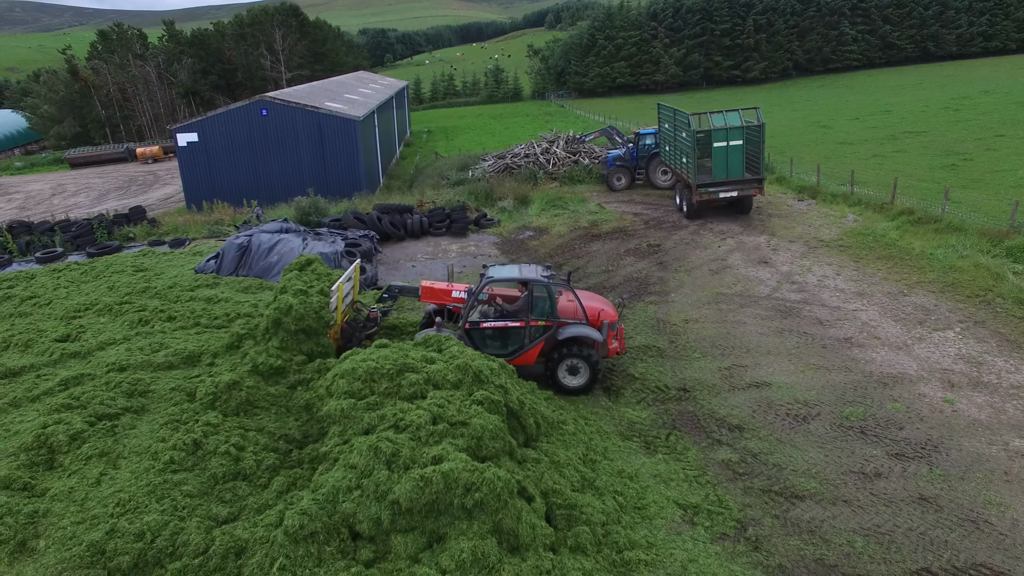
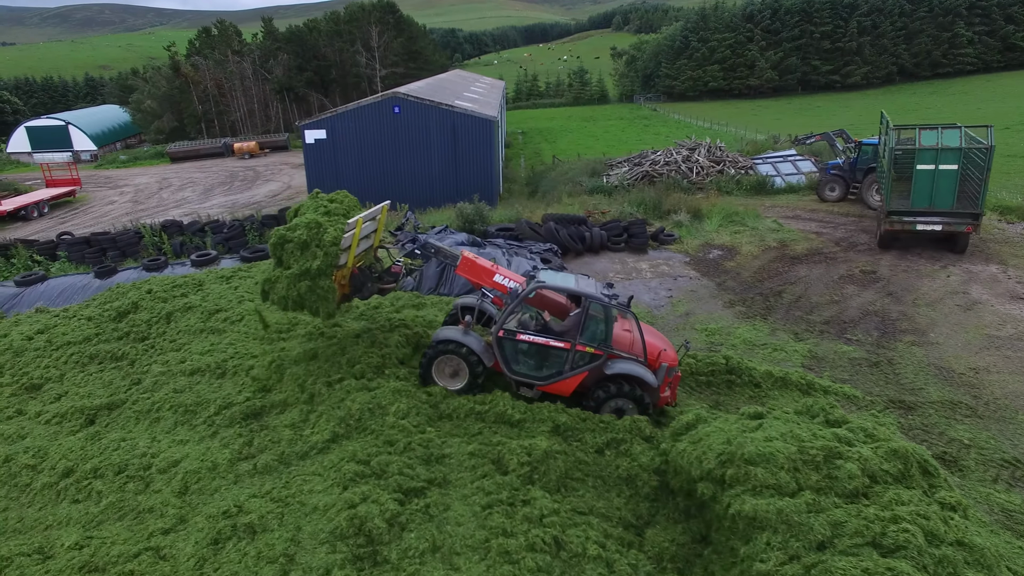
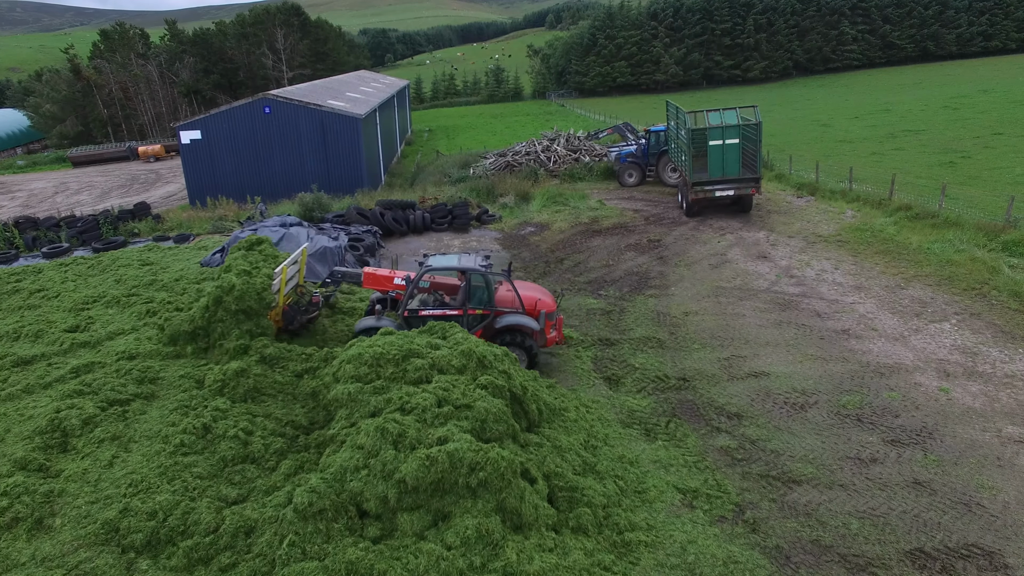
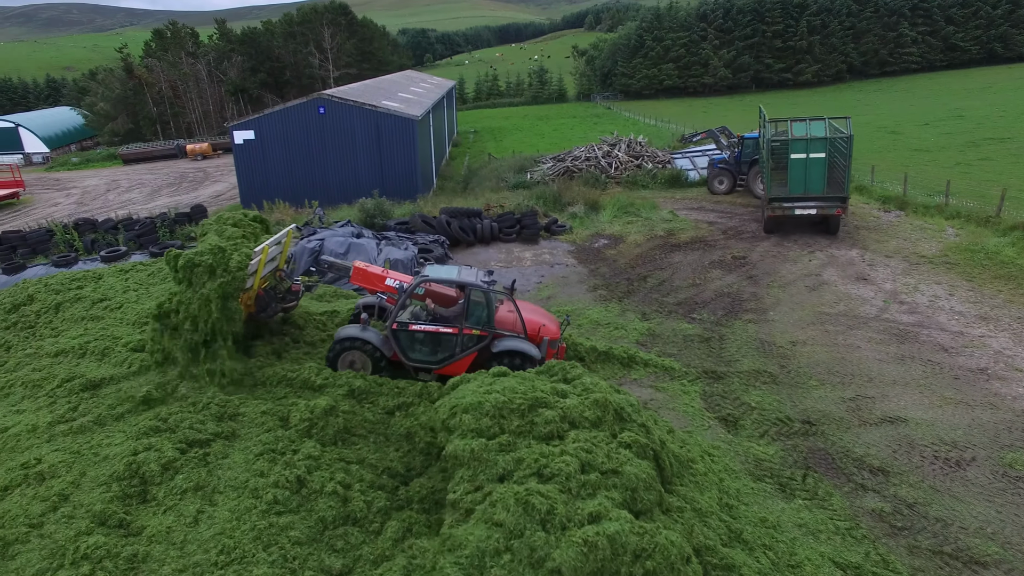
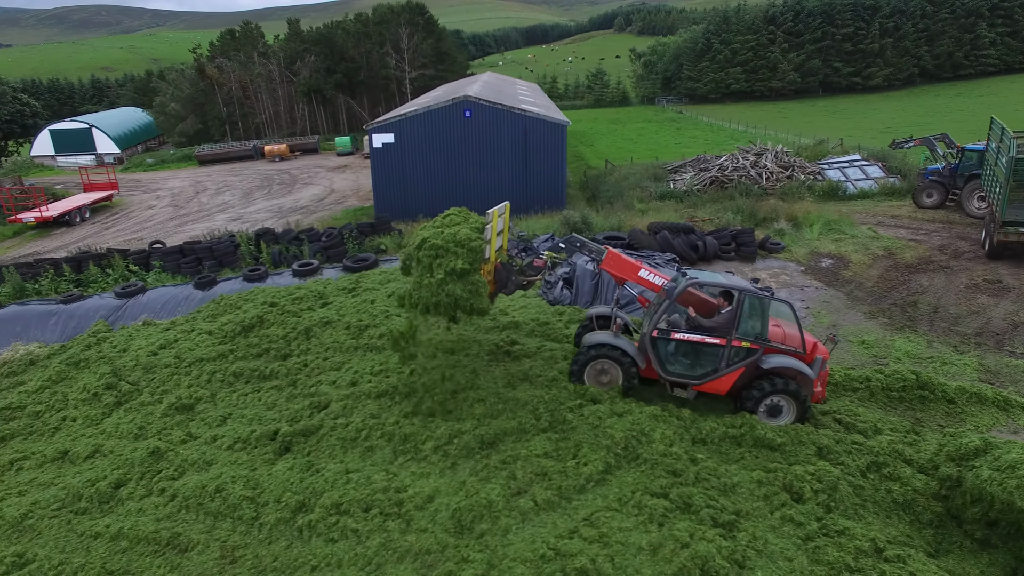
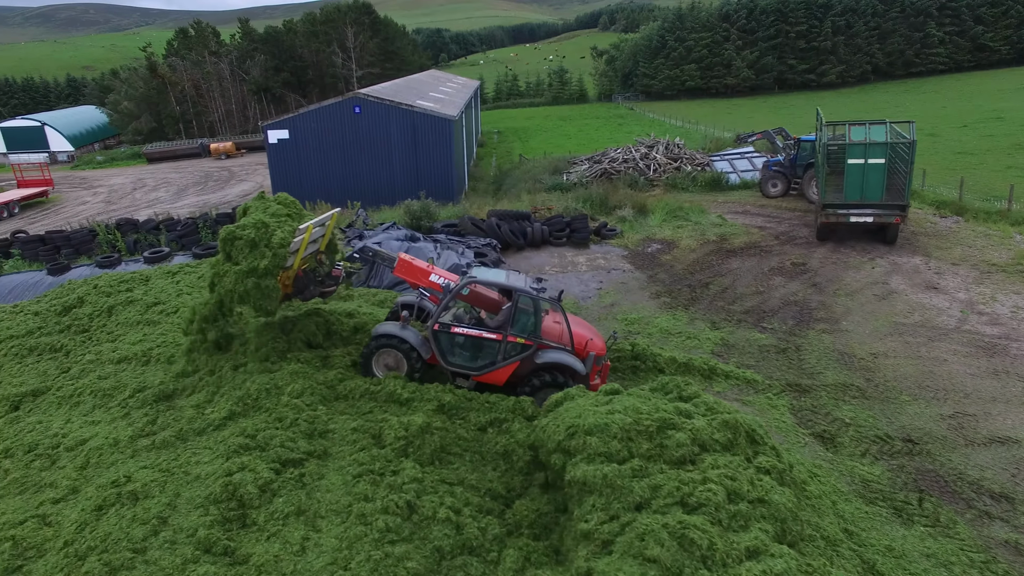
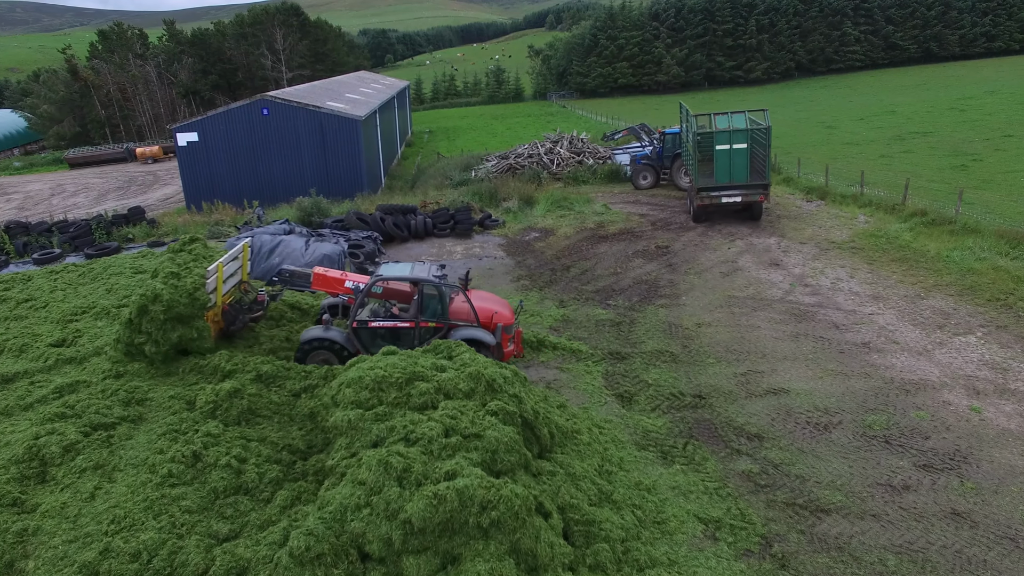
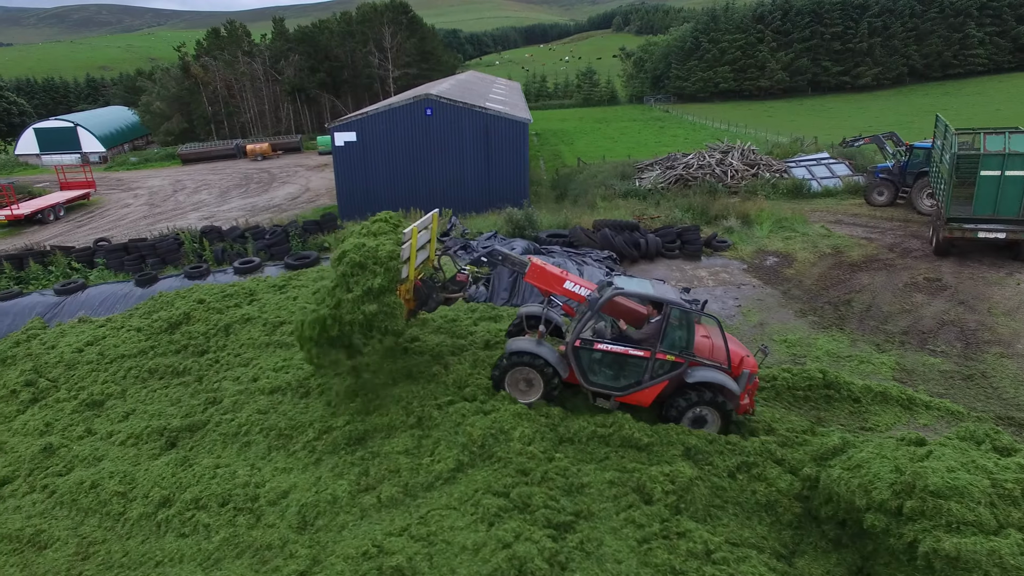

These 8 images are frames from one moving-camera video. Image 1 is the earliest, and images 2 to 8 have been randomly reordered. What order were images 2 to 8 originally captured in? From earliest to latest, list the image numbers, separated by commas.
3, 7, 4, 6, 2, 8, 5
